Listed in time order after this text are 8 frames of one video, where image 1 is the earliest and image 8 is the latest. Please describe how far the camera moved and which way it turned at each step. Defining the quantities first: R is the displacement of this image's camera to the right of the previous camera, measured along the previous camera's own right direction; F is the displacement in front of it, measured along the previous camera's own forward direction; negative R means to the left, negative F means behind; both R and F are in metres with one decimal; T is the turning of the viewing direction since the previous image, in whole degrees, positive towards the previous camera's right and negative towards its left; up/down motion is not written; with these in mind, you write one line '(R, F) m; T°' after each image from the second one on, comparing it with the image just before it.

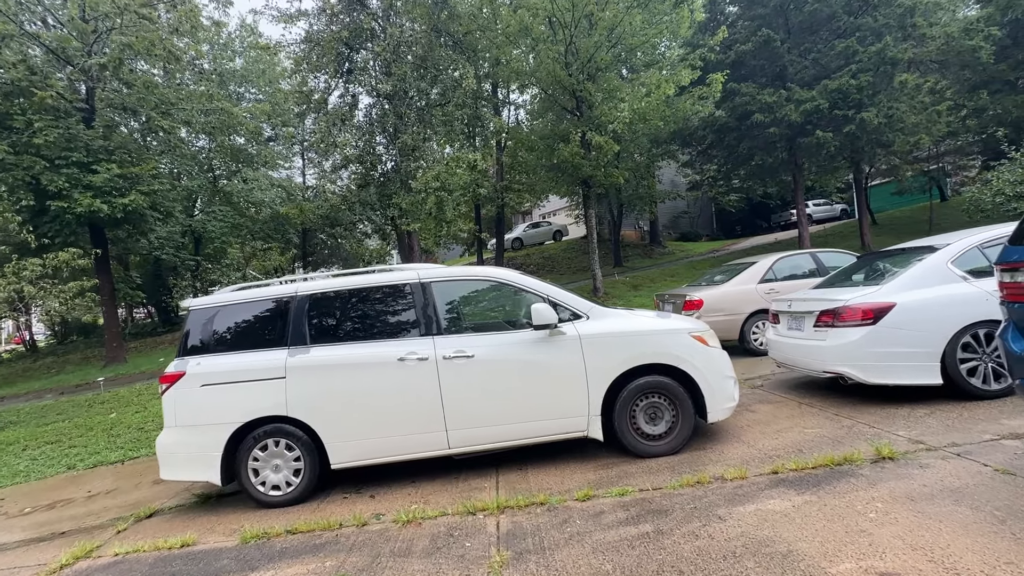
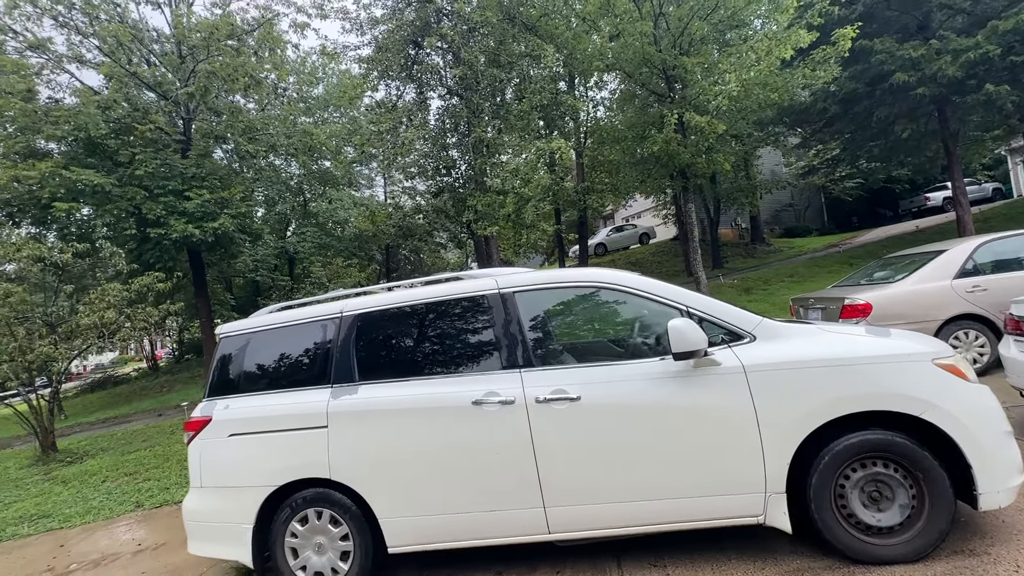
(-0.2, +1.2) m; -10°
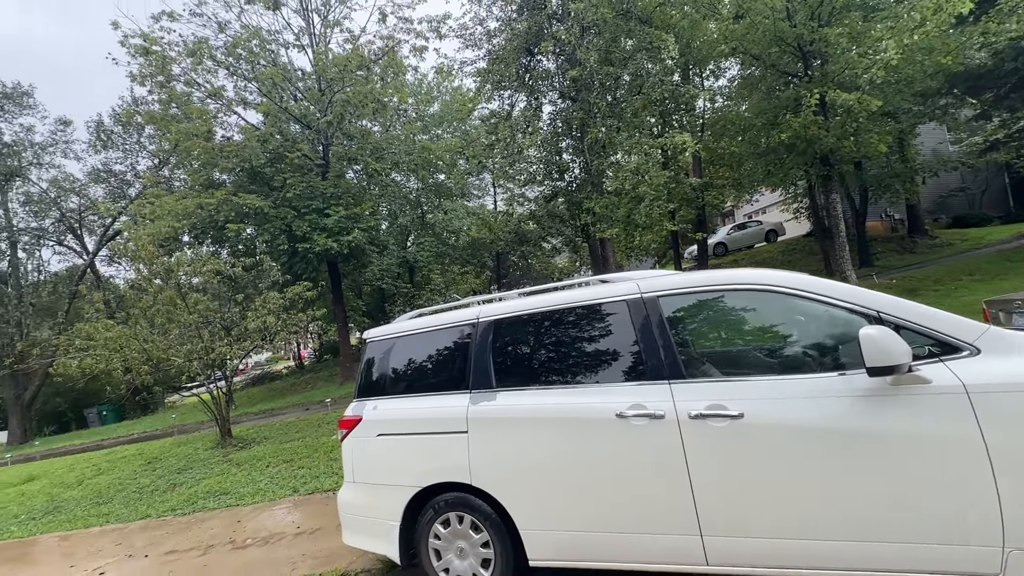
(-0.2, +0.1) m; -13°
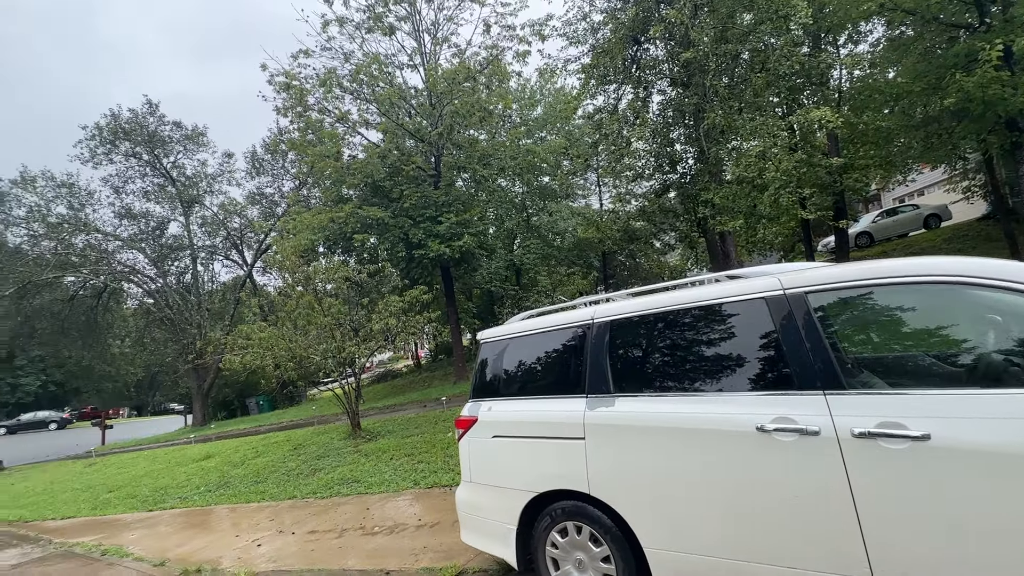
(-0.1, +0.1) m; -13°
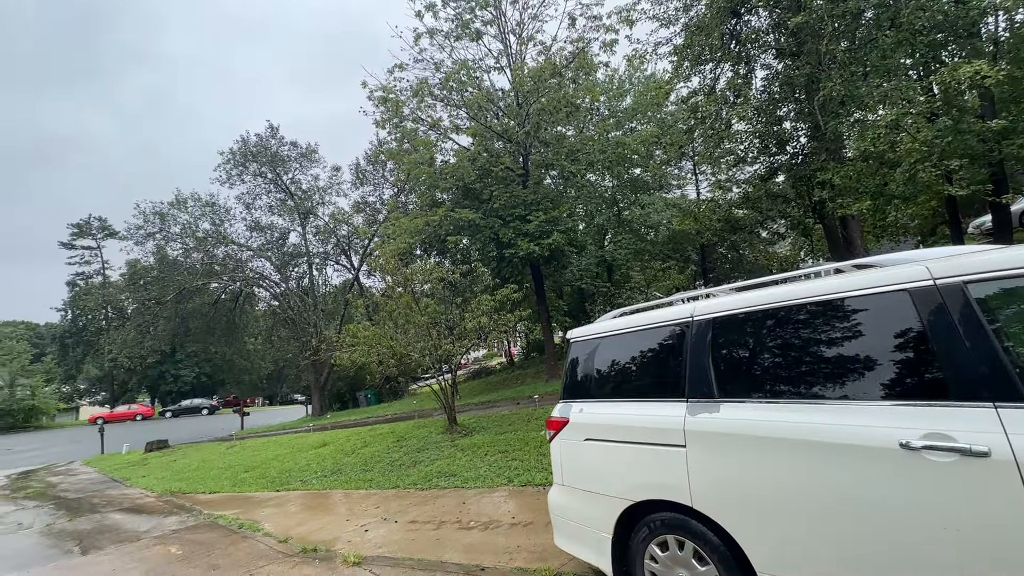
(0.0, +0.1) m; -11°
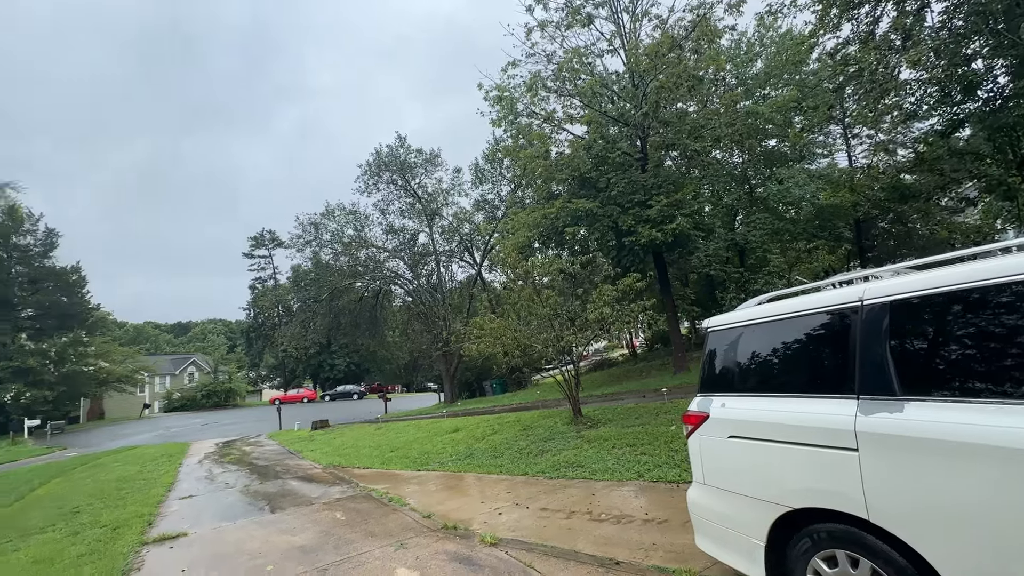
(-0.1, 0.0) m; -14°
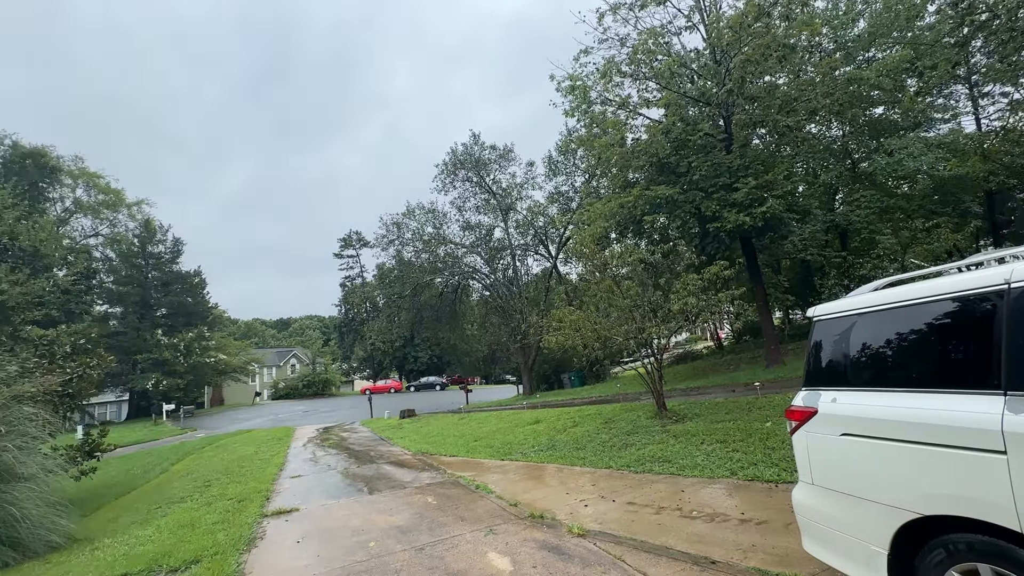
(-0.1, 0.0) m; -9°
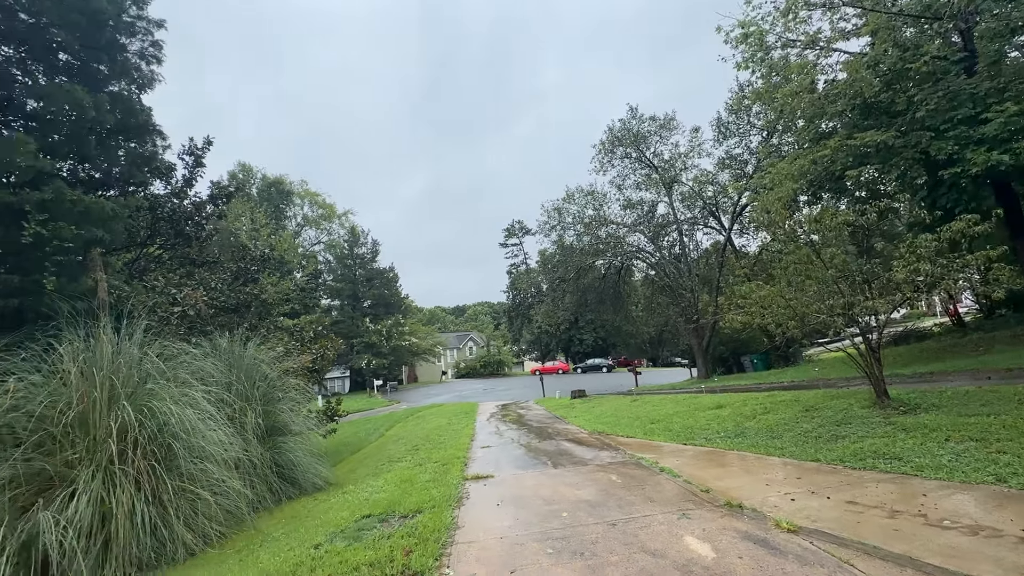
(-0.2, -0.1) m; -19°
